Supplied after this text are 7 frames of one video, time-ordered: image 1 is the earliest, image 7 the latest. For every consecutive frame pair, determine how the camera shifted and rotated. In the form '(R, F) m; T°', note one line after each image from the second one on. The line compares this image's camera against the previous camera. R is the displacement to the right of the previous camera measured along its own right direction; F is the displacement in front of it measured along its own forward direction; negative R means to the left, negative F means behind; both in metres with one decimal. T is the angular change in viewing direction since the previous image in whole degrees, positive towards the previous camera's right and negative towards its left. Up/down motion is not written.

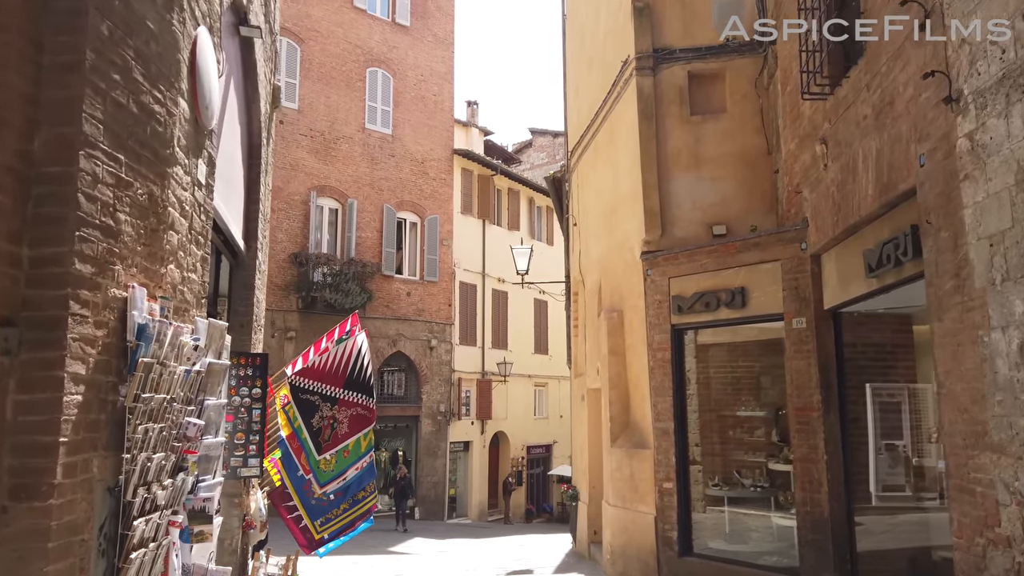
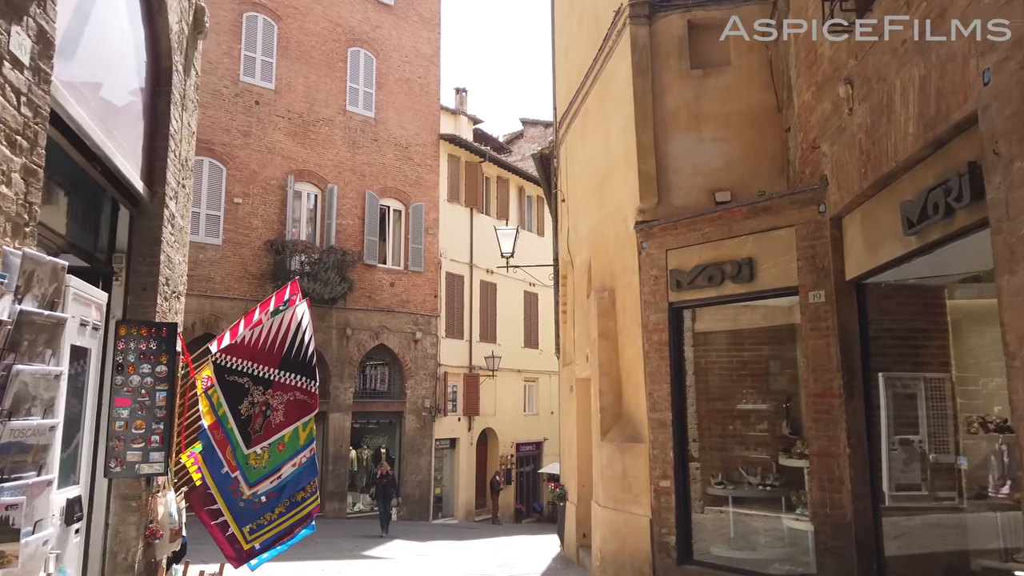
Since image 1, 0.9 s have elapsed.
(+0.2, +1.1) m; +1°
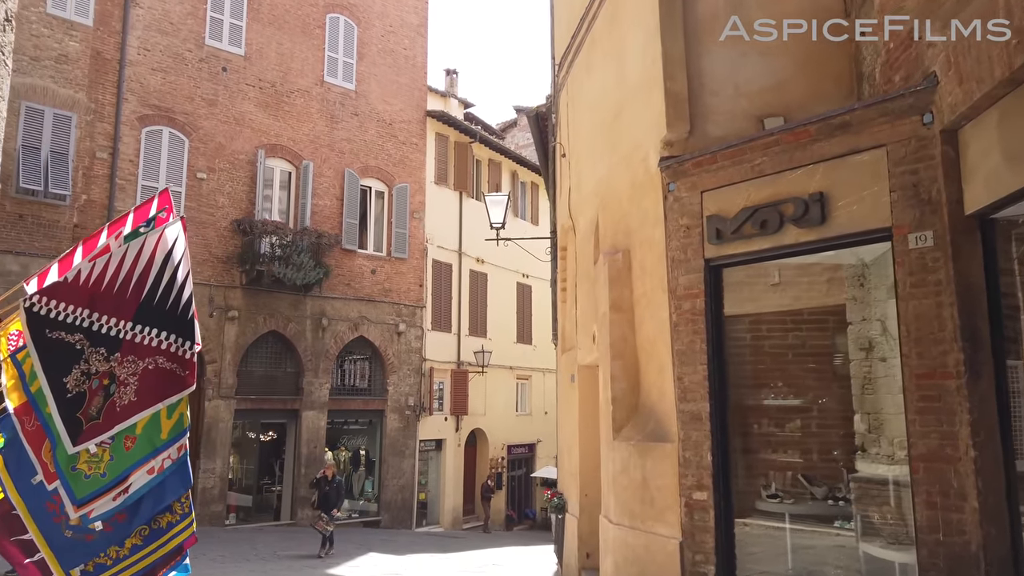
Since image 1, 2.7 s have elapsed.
(0.0, +1.9) m; +1°
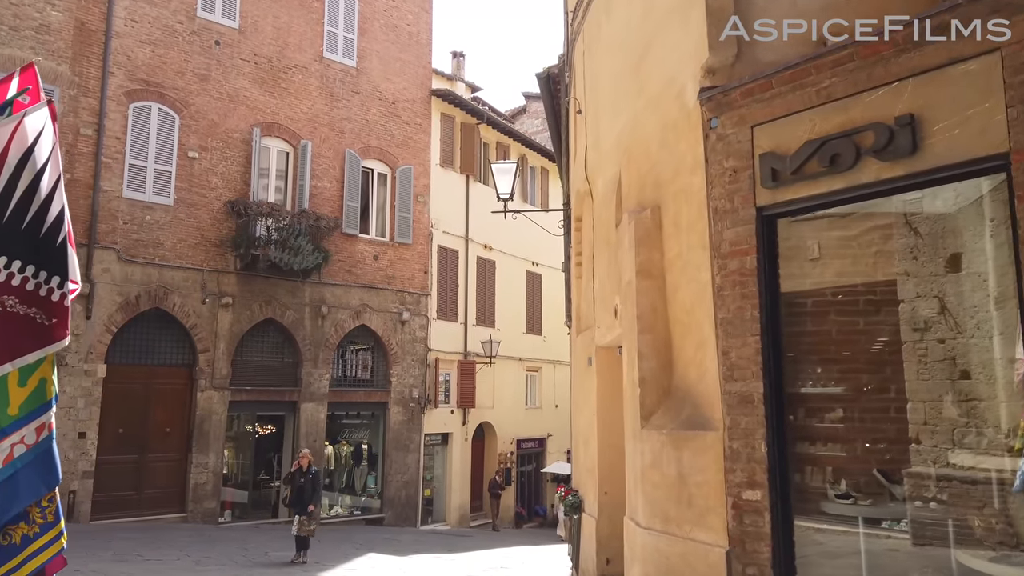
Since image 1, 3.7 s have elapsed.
(0.0, +1.1) m; -1°
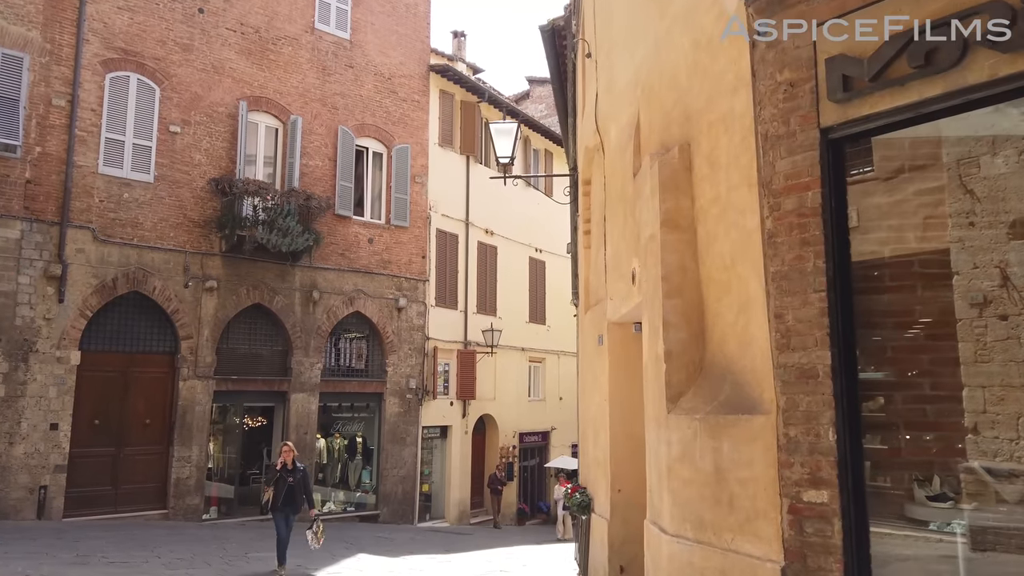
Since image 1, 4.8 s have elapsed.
(0.0, +1.1) m; 0°
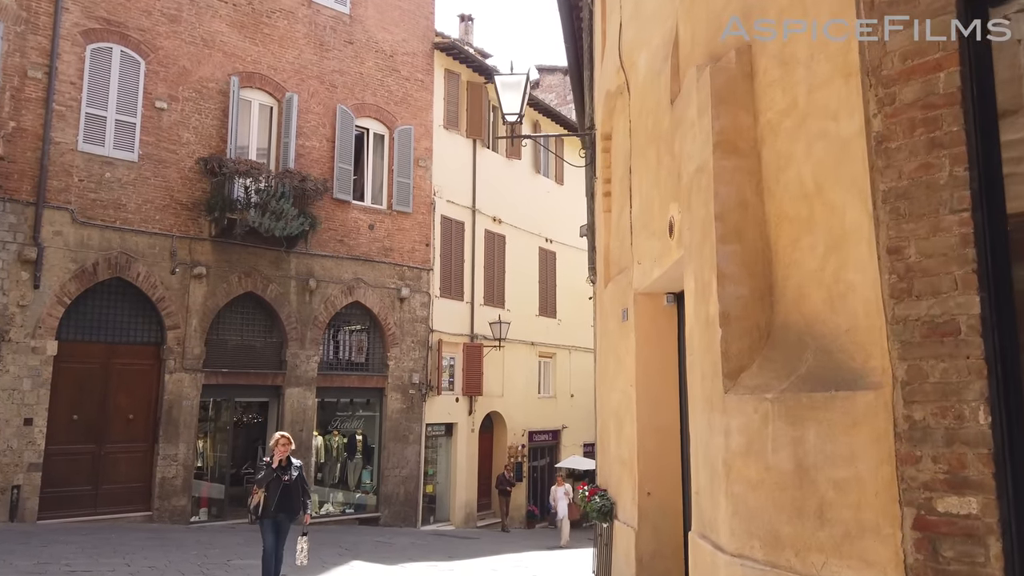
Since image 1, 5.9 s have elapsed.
(0.0, +1.2) m; -1°
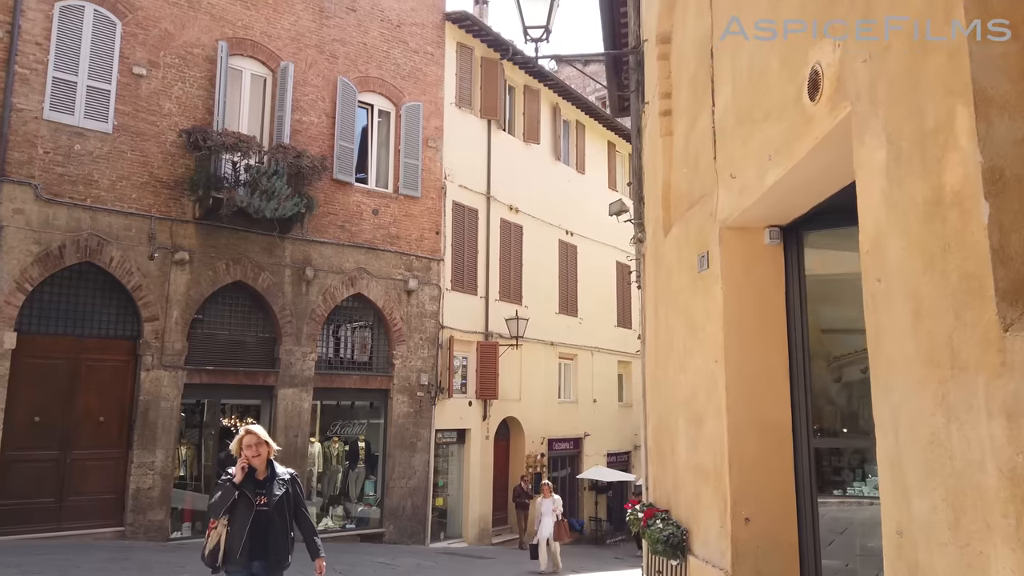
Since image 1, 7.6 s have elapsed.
(-0.1, +1.9) m; -1°
